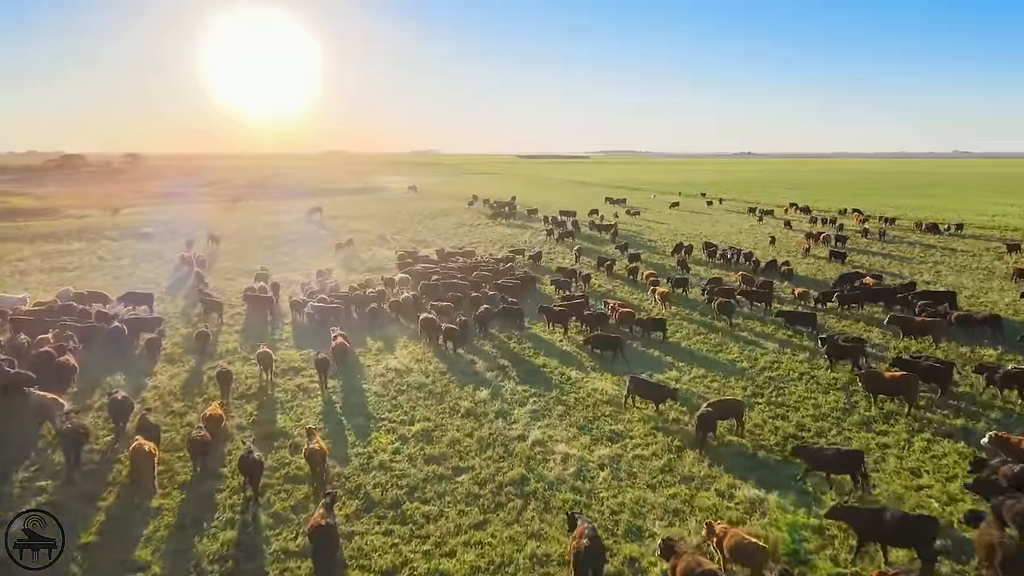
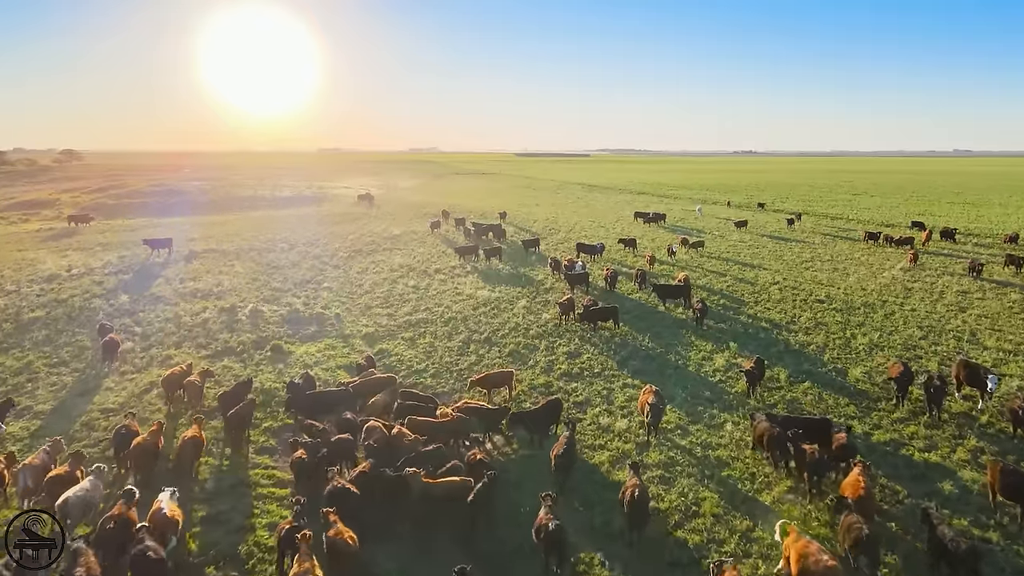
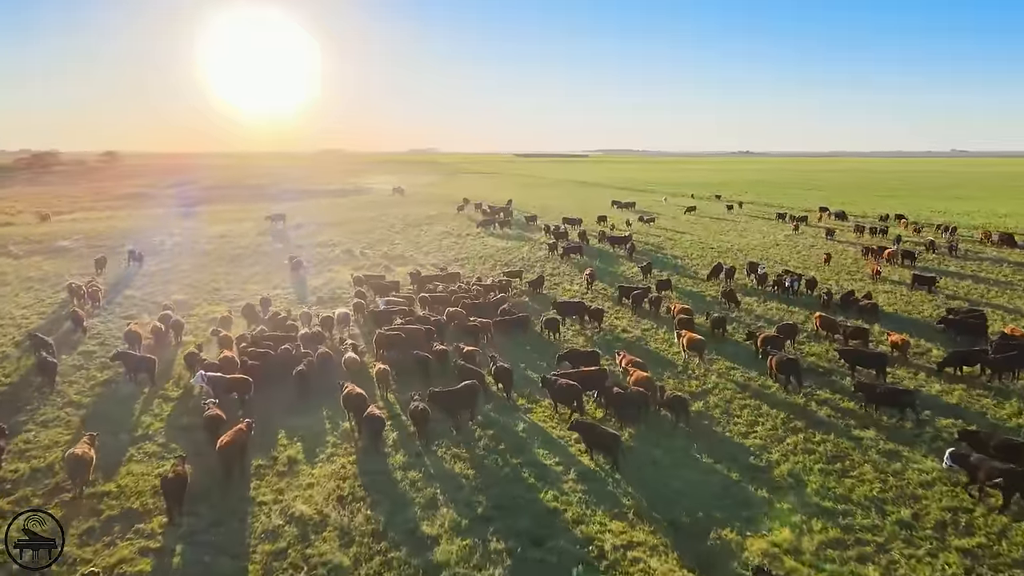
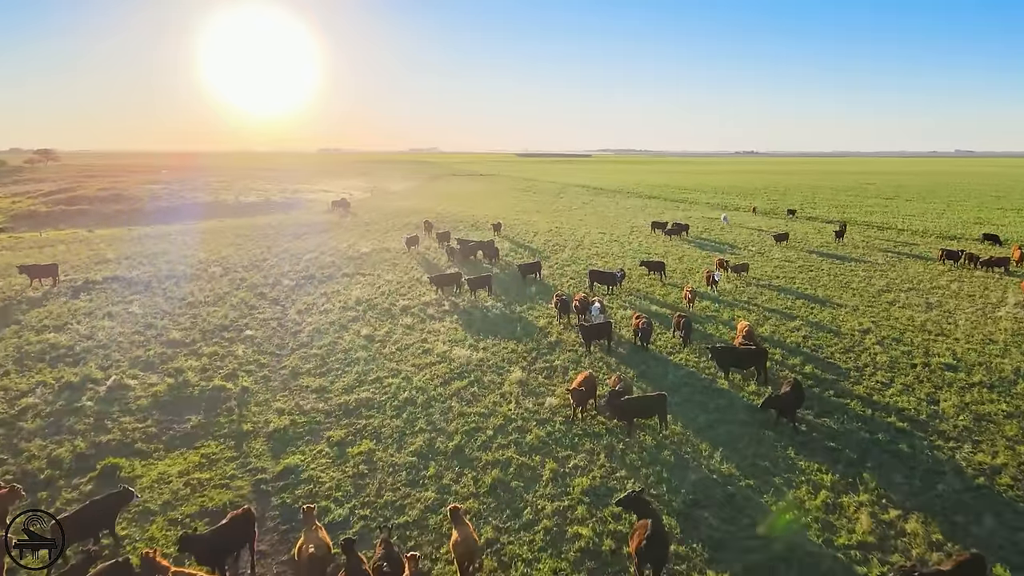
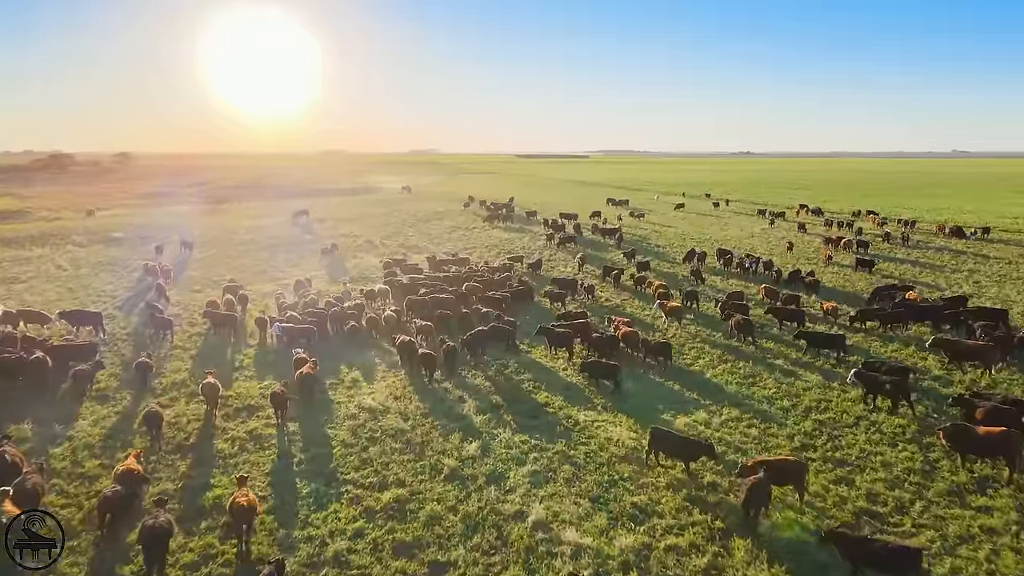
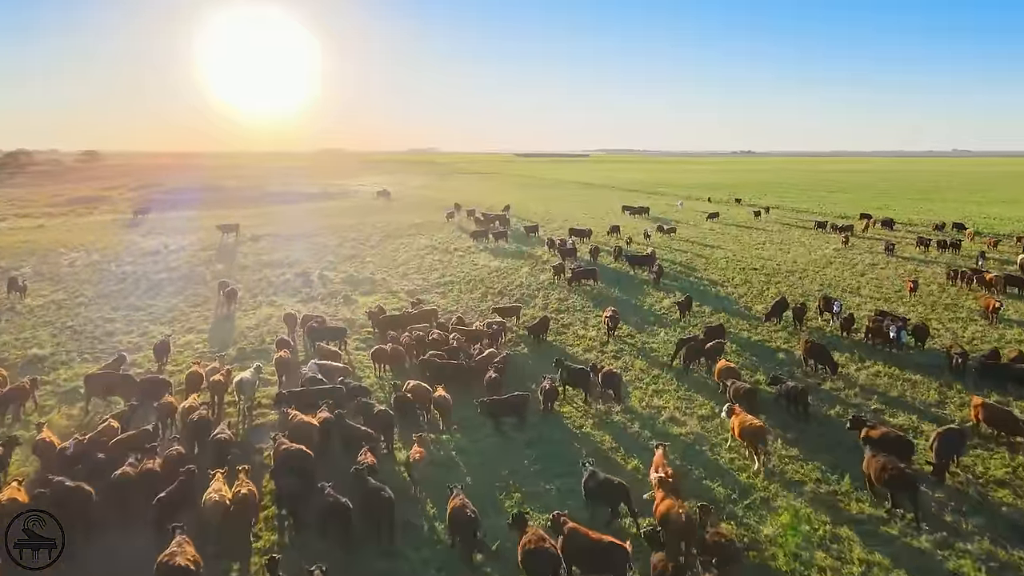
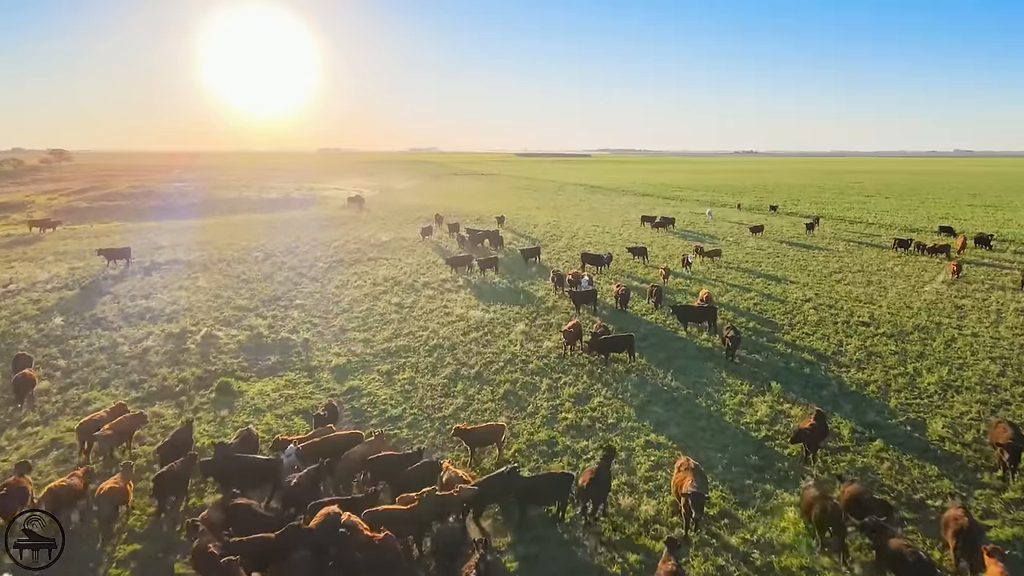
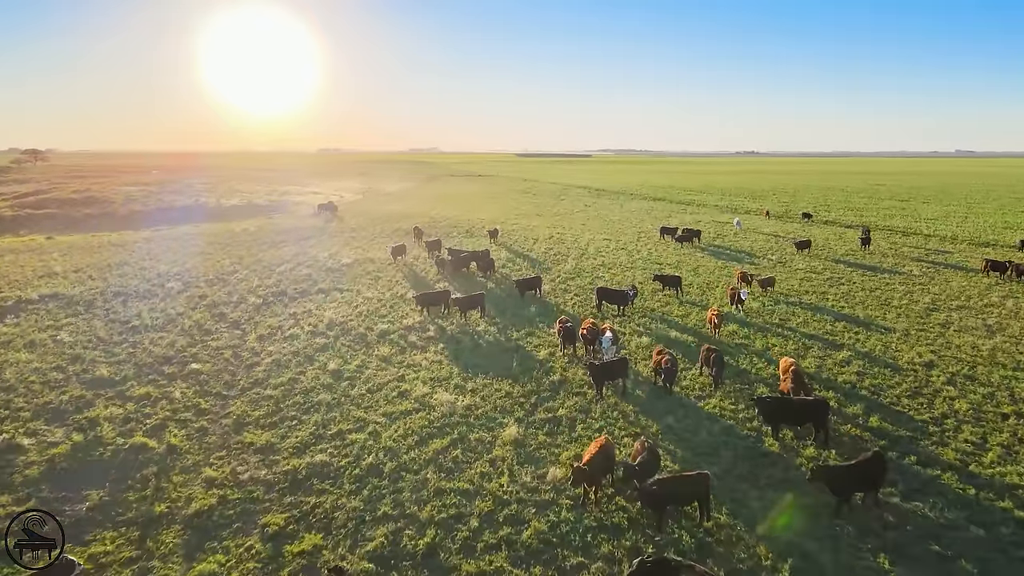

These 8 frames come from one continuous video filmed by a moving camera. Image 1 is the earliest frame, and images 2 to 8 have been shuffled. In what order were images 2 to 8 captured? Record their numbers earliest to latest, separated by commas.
5, 3, 6, 2, 7, 4, 8
